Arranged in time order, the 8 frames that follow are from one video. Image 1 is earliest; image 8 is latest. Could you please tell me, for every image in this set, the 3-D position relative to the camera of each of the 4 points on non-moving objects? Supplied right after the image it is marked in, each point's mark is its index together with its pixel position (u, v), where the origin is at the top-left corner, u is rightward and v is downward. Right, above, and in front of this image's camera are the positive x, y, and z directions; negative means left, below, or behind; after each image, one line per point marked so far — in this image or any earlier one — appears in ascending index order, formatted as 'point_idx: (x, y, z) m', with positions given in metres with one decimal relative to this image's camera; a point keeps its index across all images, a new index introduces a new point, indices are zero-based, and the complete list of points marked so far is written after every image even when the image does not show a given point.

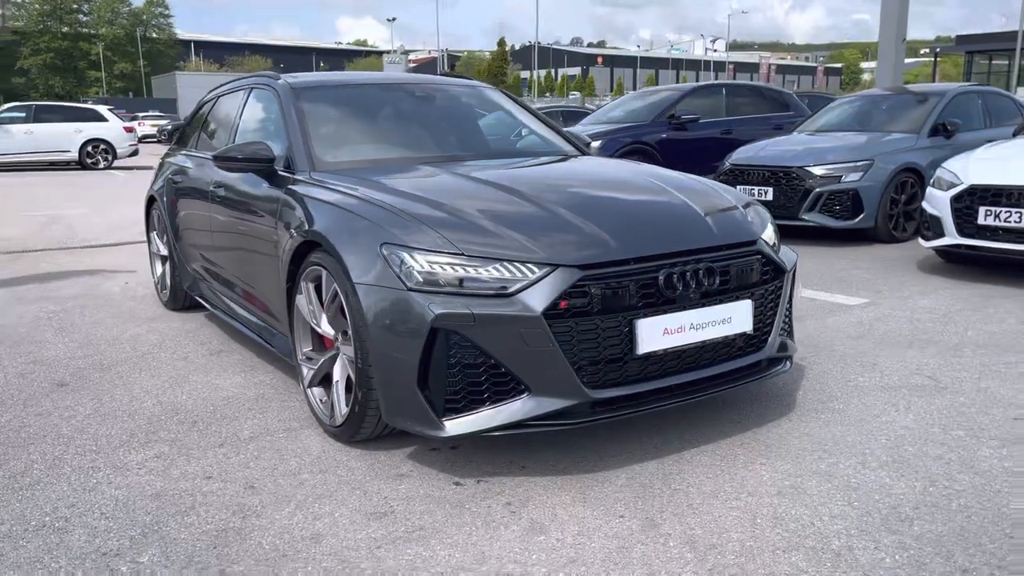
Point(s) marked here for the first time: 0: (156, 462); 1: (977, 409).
0: (-1.4, -0.7, +3.3) m
1: (+2.1, -0.5, +3.7) m
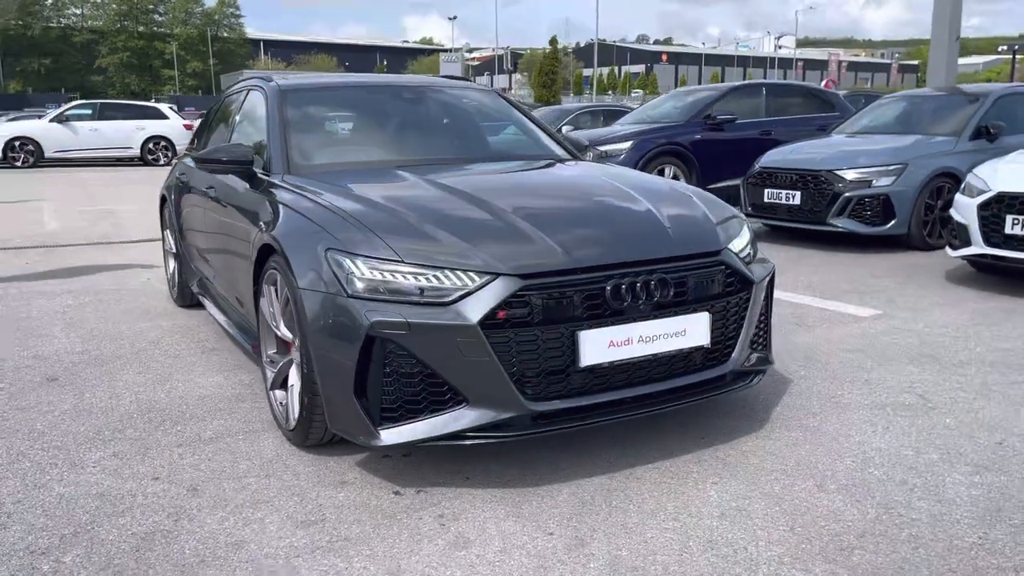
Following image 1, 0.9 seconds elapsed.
0: (-1.6, -0.7, +3.3) m
1: (+1.9, -0.6, +3.5) m
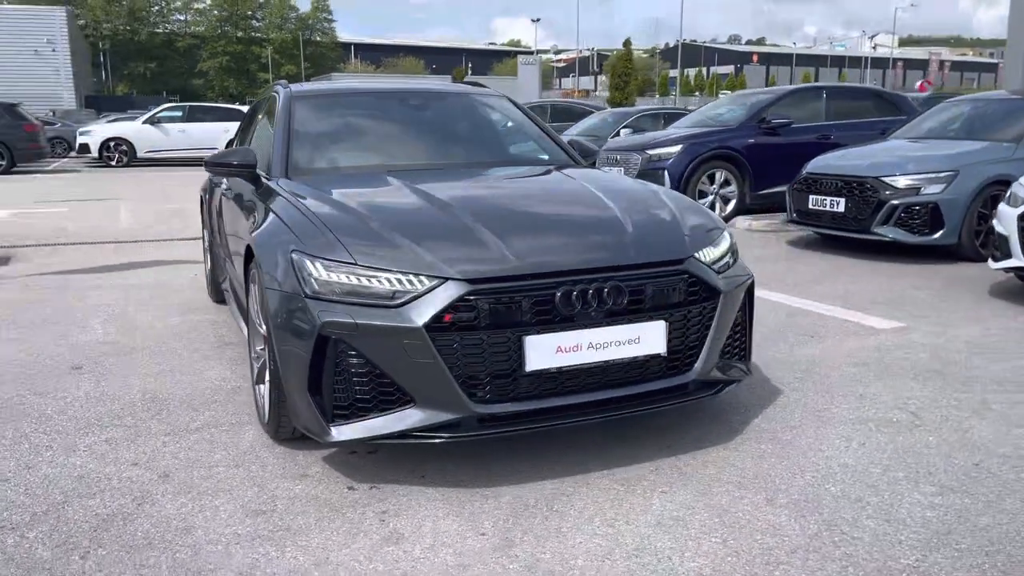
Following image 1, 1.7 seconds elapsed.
0: (-1.7, -0.7, +3.5) m
1: (+1.7, -0.7, +3.4) m
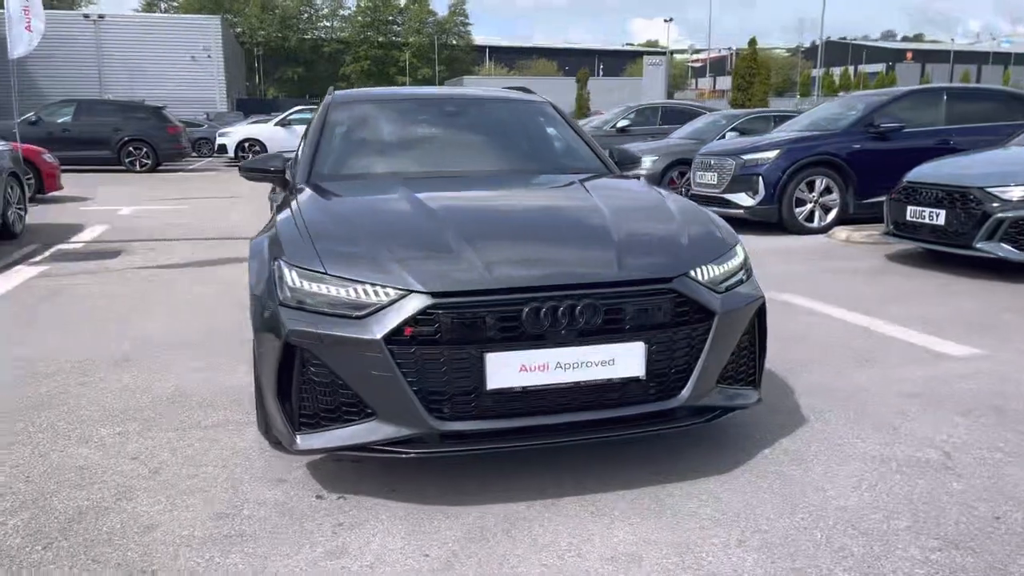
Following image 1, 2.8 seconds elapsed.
0: (-1.8, -0.7, +3.7) m
1: (+1.6, -0.8, +3.0) m
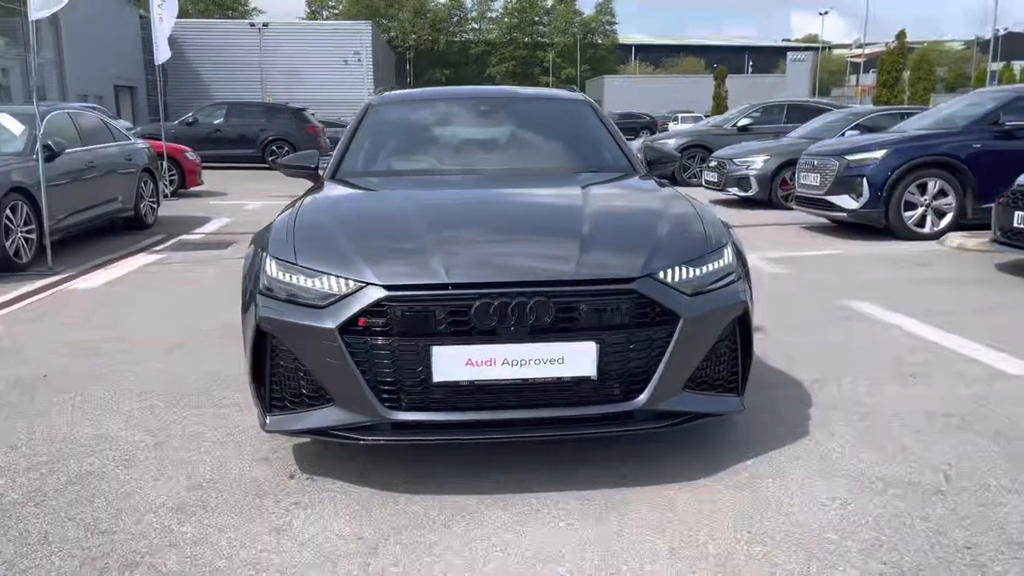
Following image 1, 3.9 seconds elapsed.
0: (-1.8, -0.6, +4.0) m
1: (+1.4, -0.8, +2.8) m
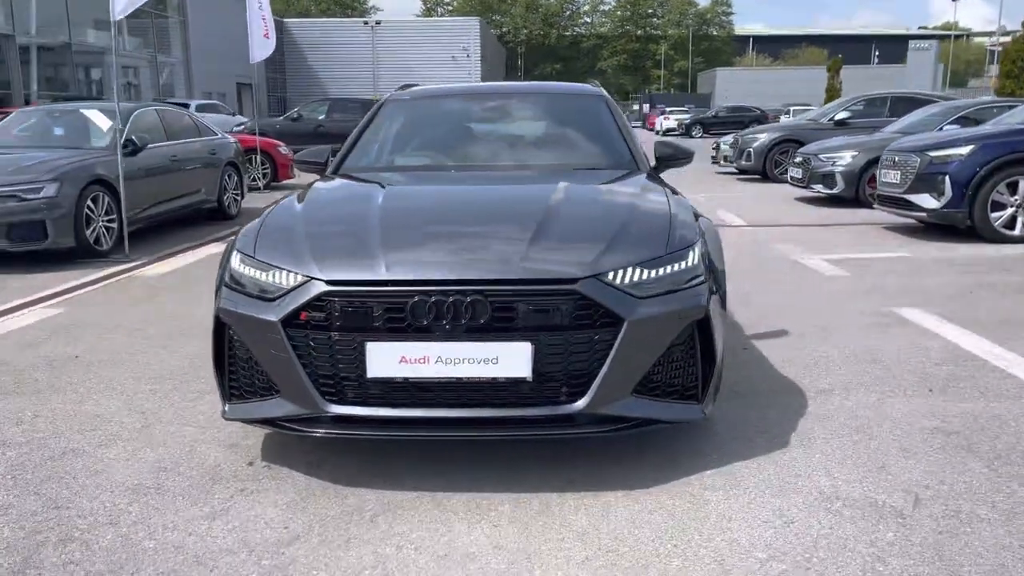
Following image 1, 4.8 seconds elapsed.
0: (-1.9, -0.6, +4.3) m
1: (+1.2, -0.8, +2.6) m
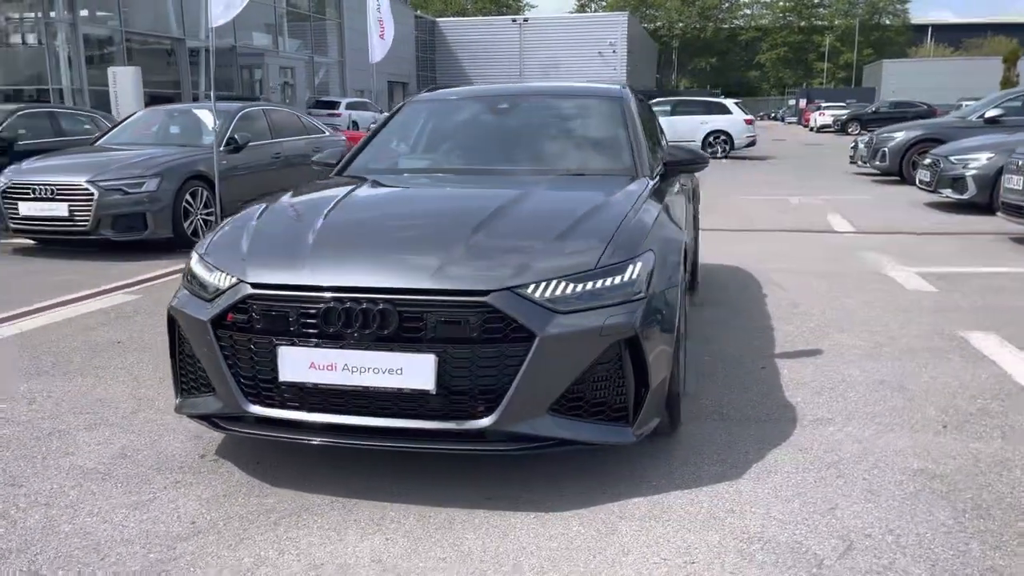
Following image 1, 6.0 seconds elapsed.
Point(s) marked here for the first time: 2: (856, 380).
0: (-2.0, -0.5, +4.5) m
1: (+0.7, -0.9, +2.3) m
2: (+1.8, -0.5, +4.4) m
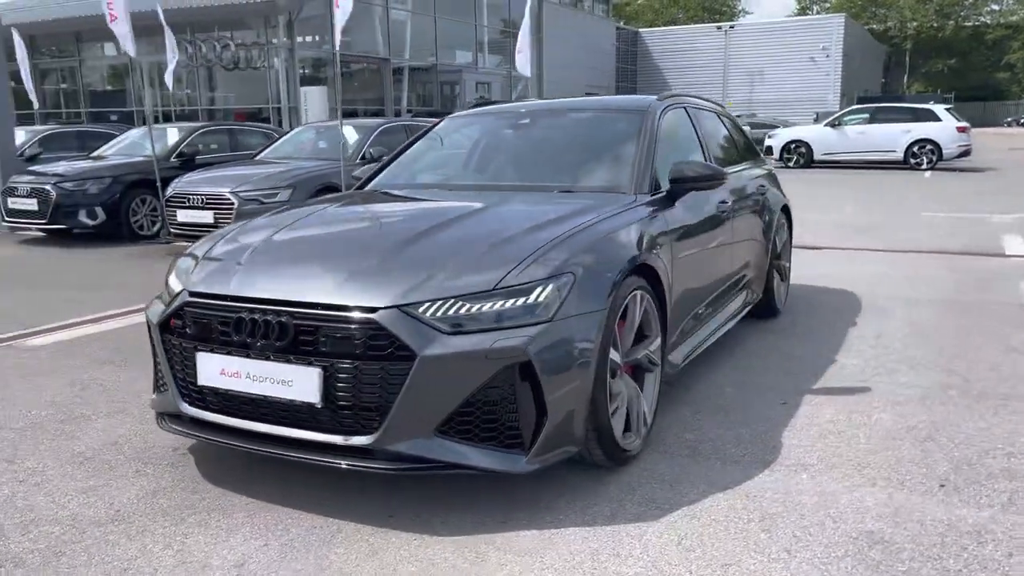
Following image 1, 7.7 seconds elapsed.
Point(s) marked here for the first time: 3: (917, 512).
0: (-1.9, -0.5, +4.9) m
1: (+0.2, -1.0, +2.2) m
2: (+1.7, -0.6, +3.9) m
3: (+1.5, -0.8, +3.0) m
